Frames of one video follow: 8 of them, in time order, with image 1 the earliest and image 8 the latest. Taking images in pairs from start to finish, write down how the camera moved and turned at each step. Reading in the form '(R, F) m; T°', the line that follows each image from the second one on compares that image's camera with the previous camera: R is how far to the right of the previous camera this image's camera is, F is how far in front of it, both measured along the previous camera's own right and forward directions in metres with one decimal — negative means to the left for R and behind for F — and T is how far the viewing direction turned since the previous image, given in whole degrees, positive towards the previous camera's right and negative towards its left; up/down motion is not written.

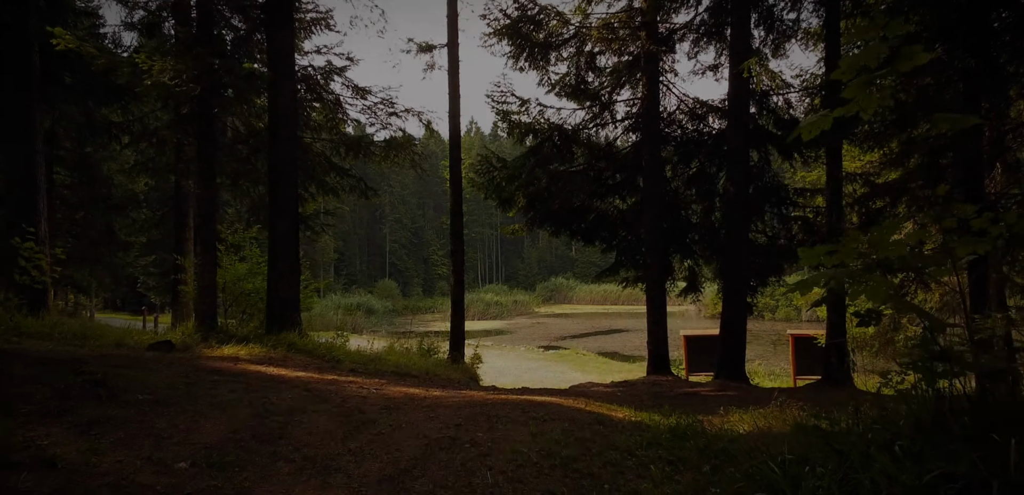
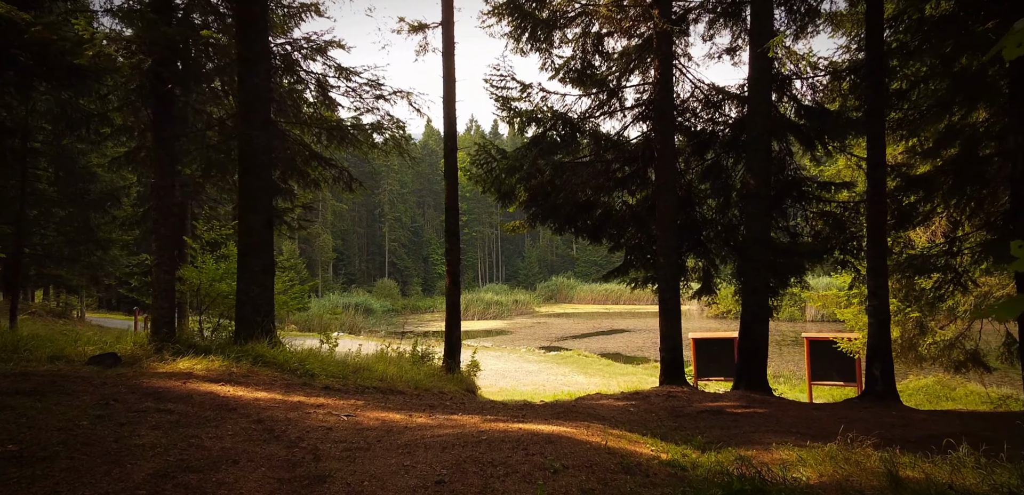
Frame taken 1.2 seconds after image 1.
(0.0, +1.1) m; 0°
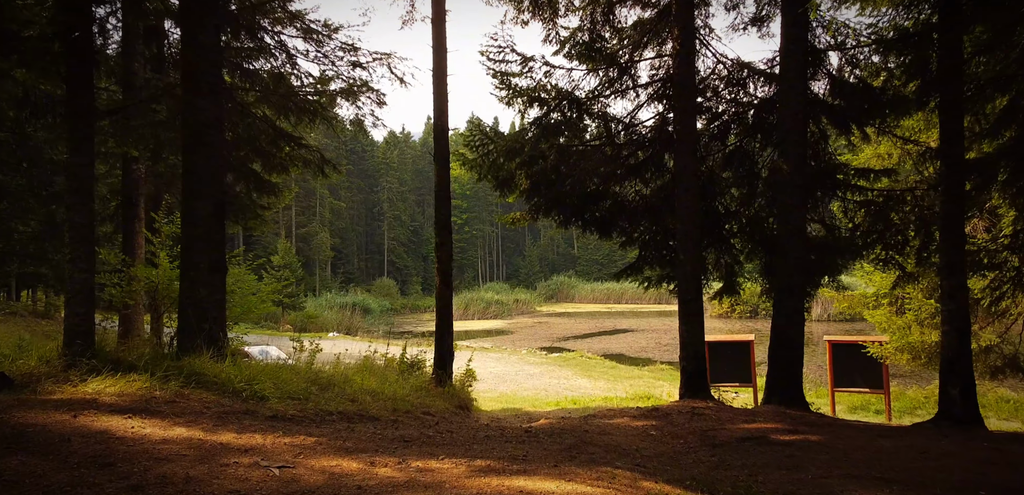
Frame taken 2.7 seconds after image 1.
(0.0, +1.5) m; 0°
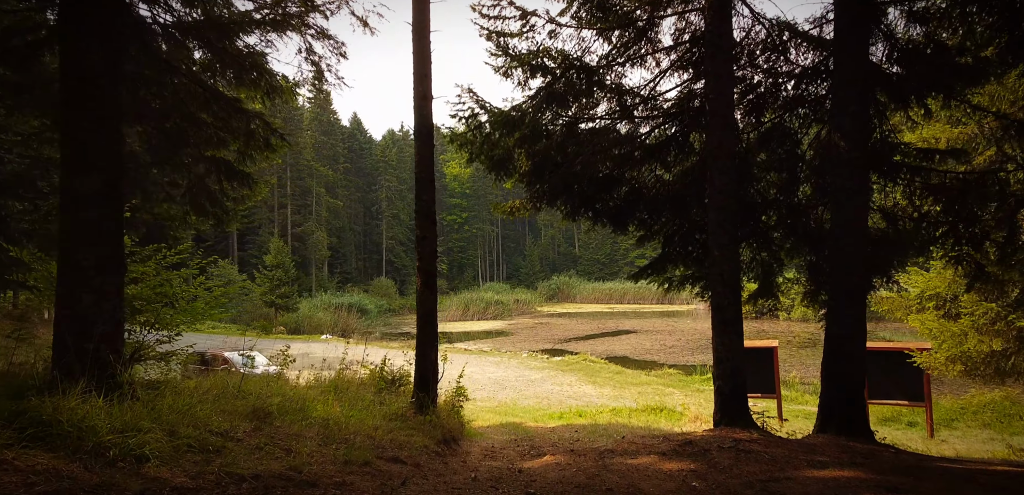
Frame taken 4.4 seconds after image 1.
(0.0, +1.9) m; 0°
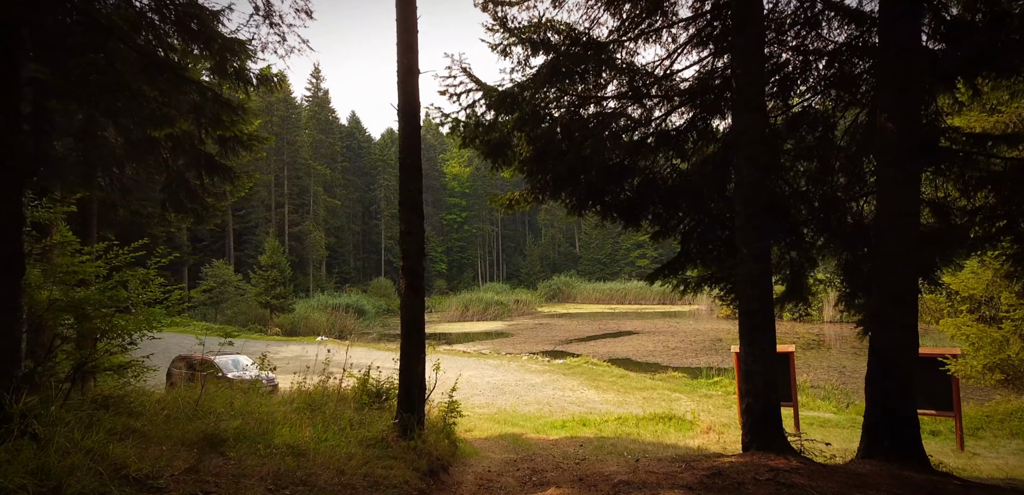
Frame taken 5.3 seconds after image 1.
(0.0, +1.1) m; 0°
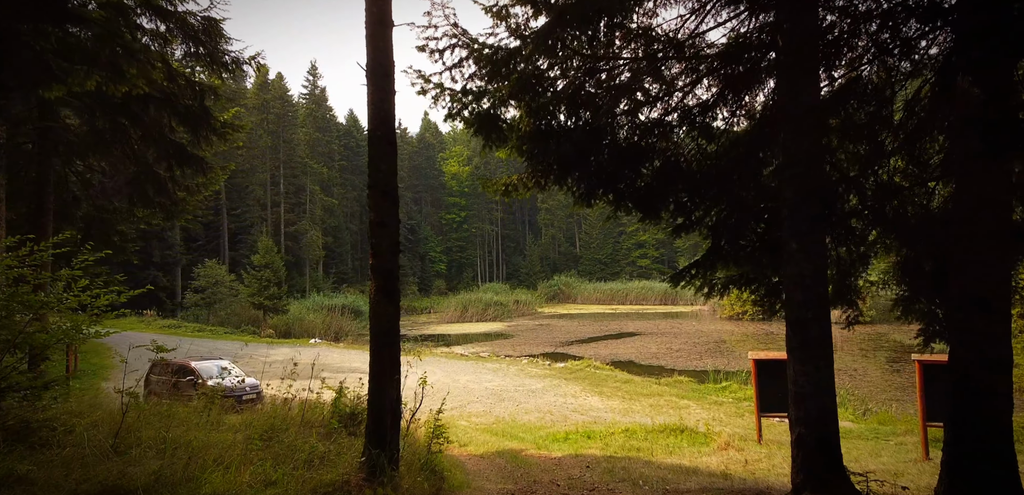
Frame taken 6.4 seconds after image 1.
(0.0, +1.5) m; 0°
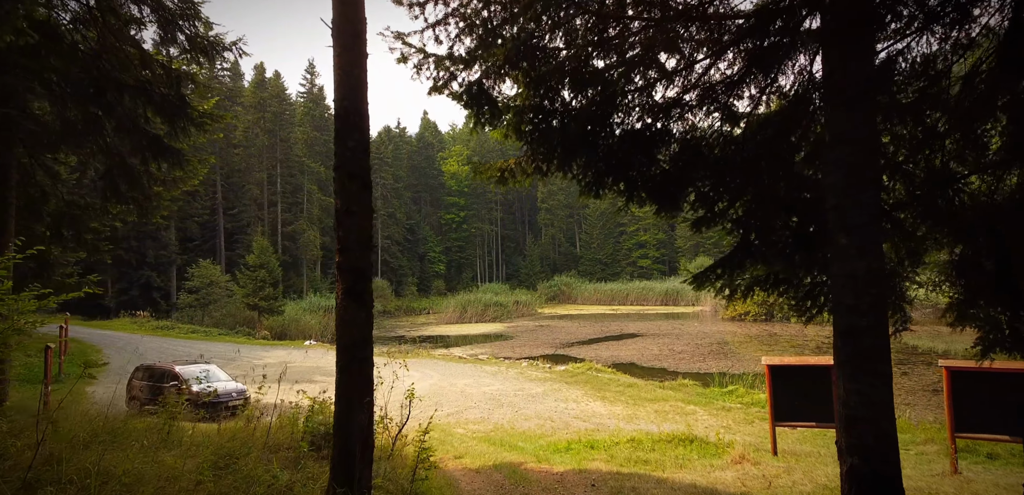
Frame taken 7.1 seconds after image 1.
(0.0, +1.0) m; 0°
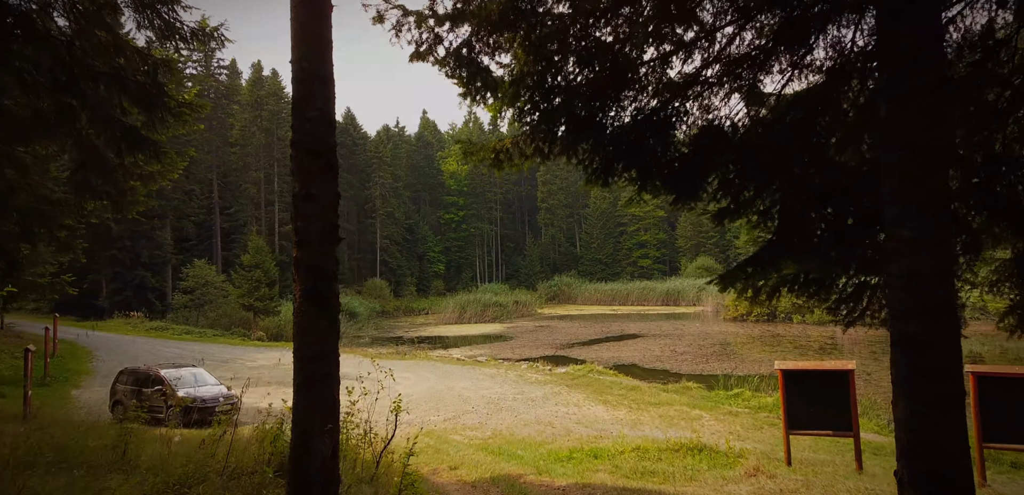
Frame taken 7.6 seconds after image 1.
(0.0, +0.9) m; 0°
